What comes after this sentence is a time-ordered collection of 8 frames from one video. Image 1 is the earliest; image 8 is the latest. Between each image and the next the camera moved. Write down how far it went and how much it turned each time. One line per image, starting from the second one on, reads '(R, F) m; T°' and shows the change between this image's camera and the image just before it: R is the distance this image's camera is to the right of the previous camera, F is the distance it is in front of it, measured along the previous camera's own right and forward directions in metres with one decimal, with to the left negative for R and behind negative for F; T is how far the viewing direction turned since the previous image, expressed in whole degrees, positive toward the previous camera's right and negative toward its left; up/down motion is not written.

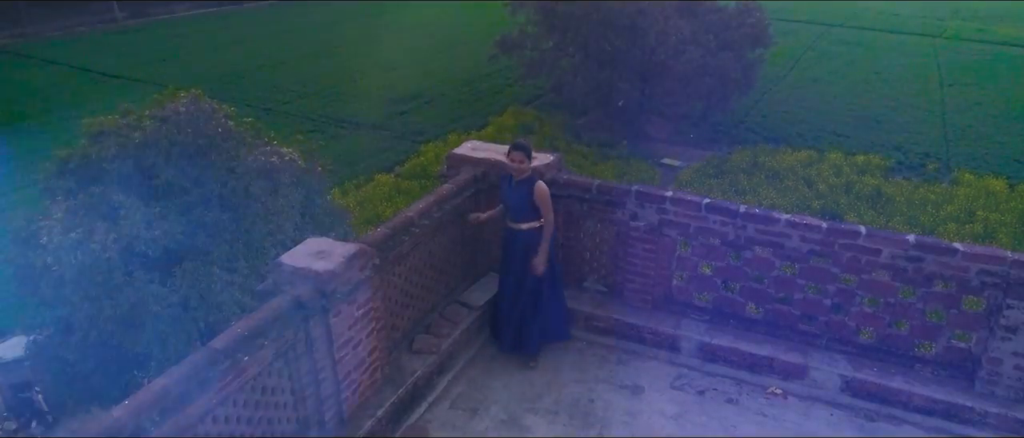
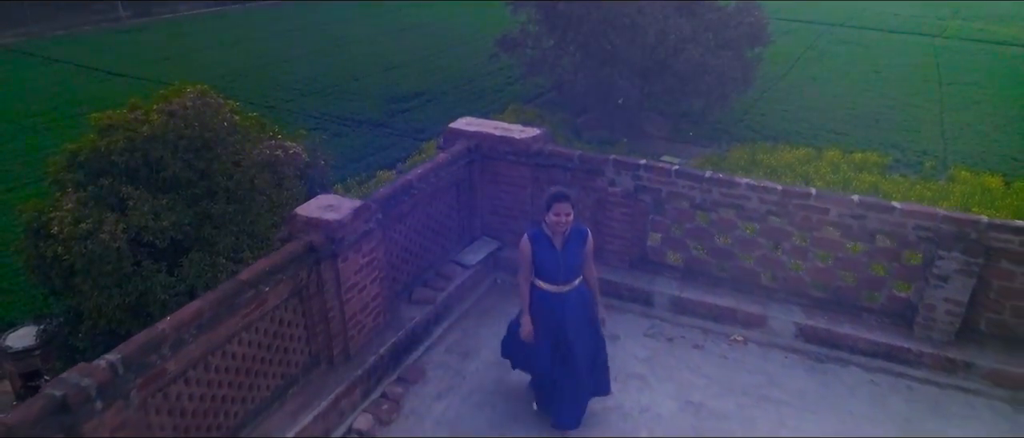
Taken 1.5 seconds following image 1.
(+0.1, -0.6) m; 0°
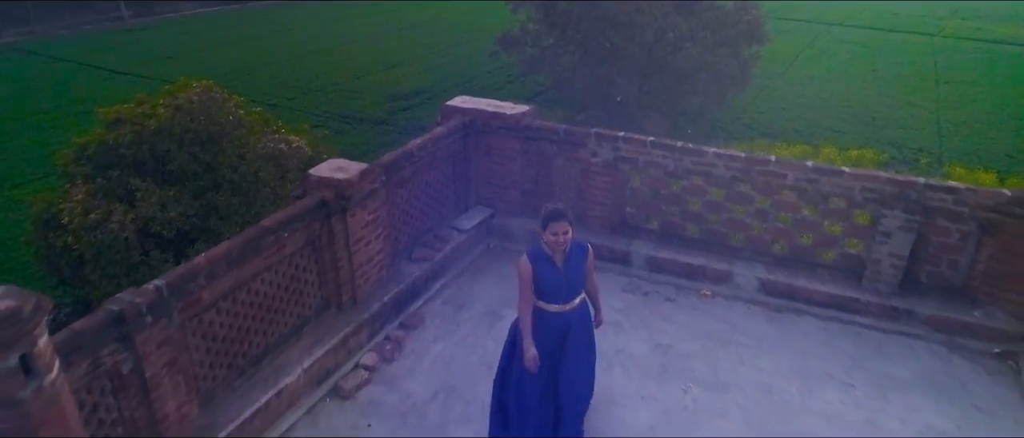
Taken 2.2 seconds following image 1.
(+0.1, -0.6) m; 0°
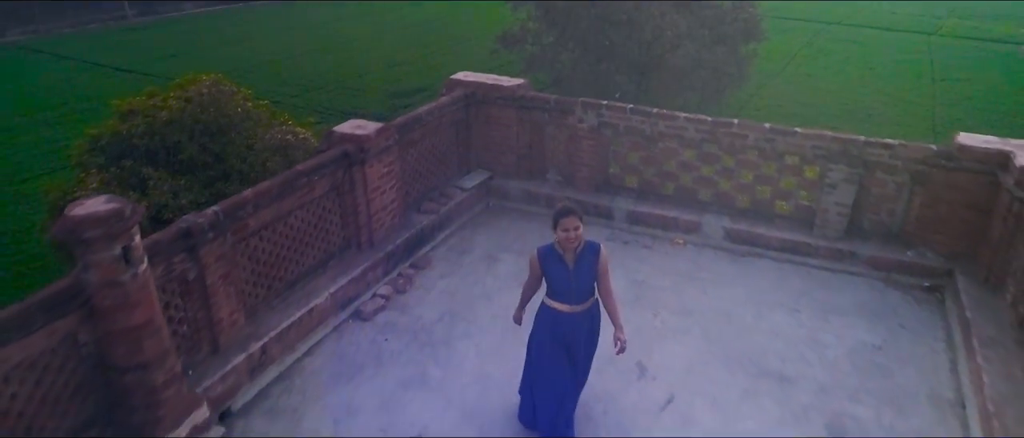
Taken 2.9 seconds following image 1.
(0.0, -0.8) m; 0°
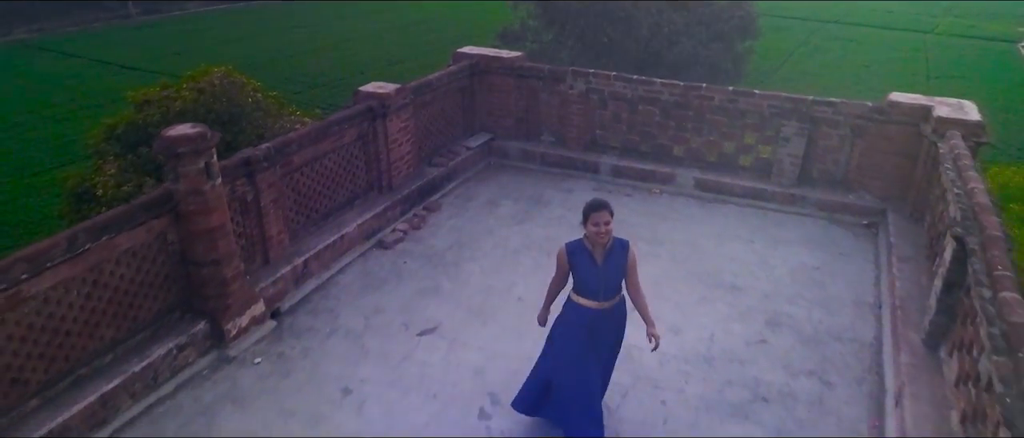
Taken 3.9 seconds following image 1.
(0.0, -1.1) m; 0°
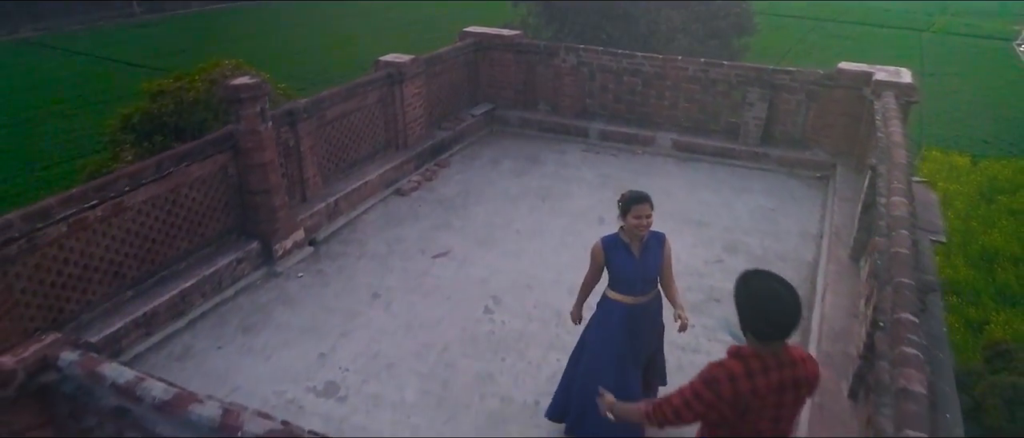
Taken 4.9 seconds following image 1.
(0.0, -1.1) m; 0°
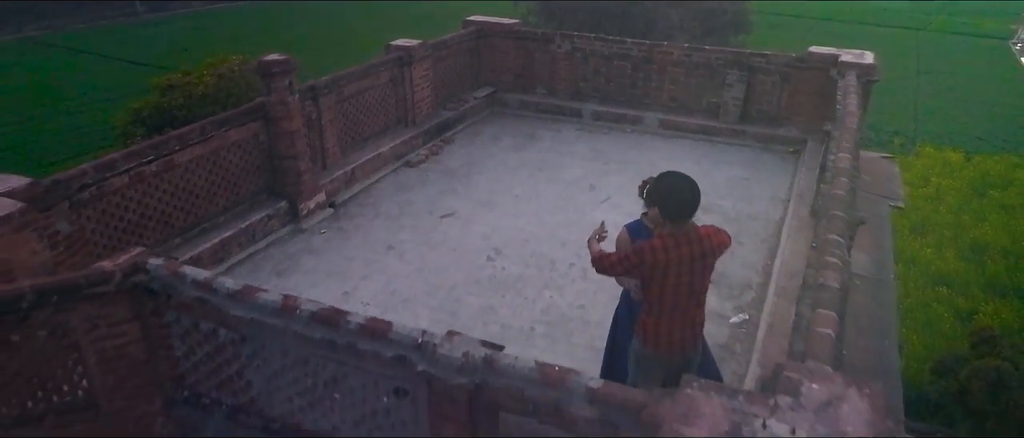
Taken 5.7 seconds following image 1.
(0.0, -0.8) m; 0°
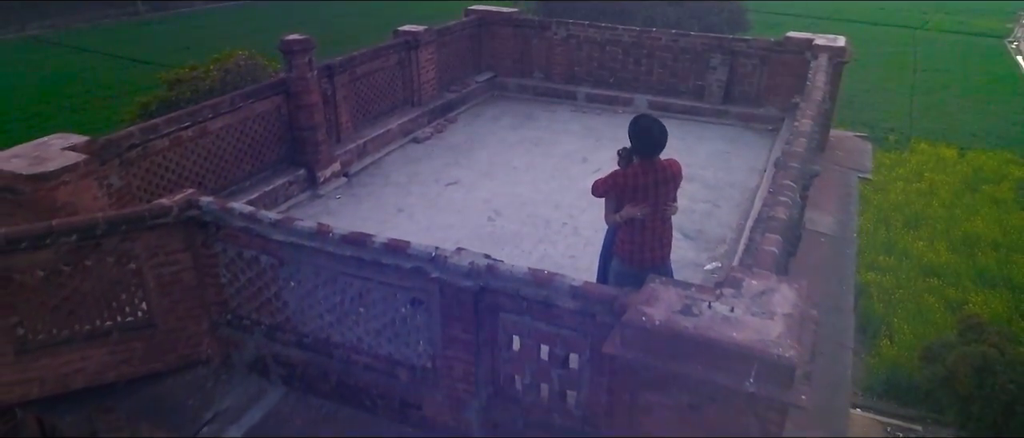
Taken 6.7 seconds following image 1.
(0.0, -0.7) m; 0°
